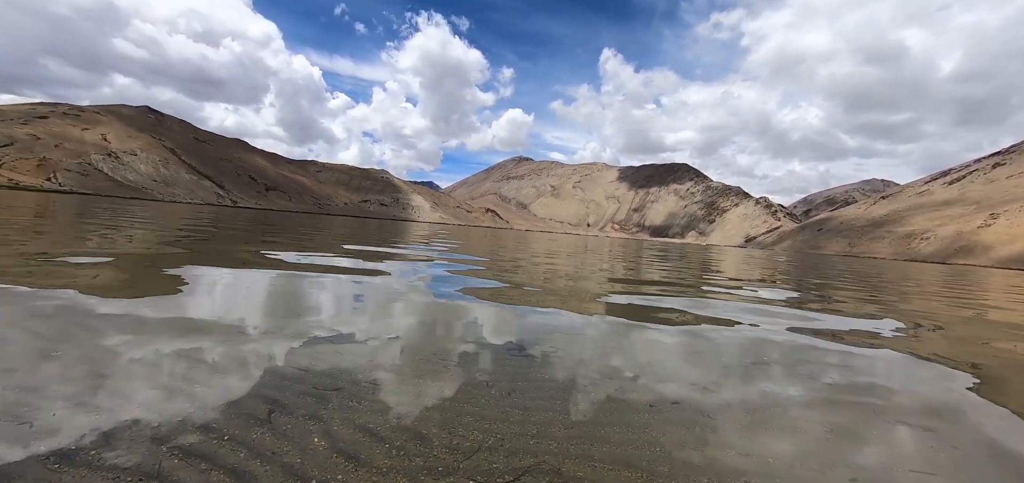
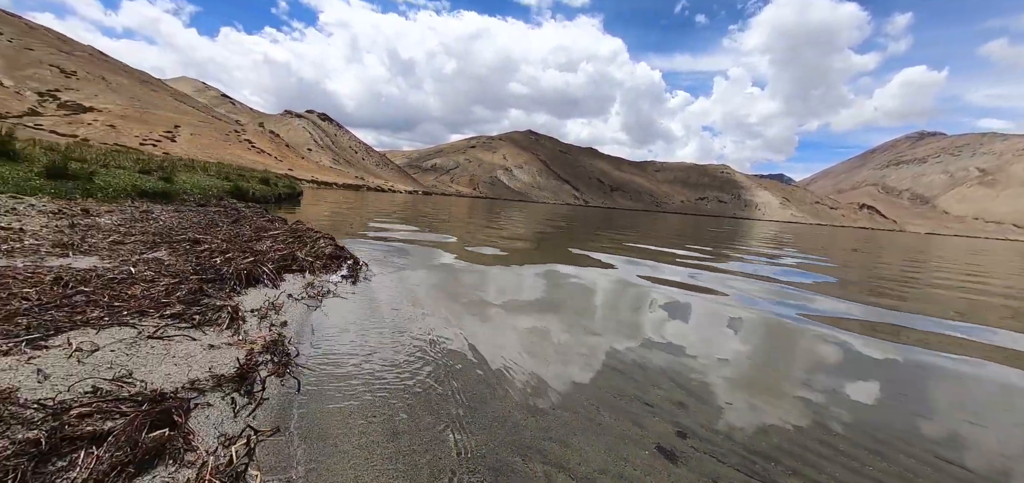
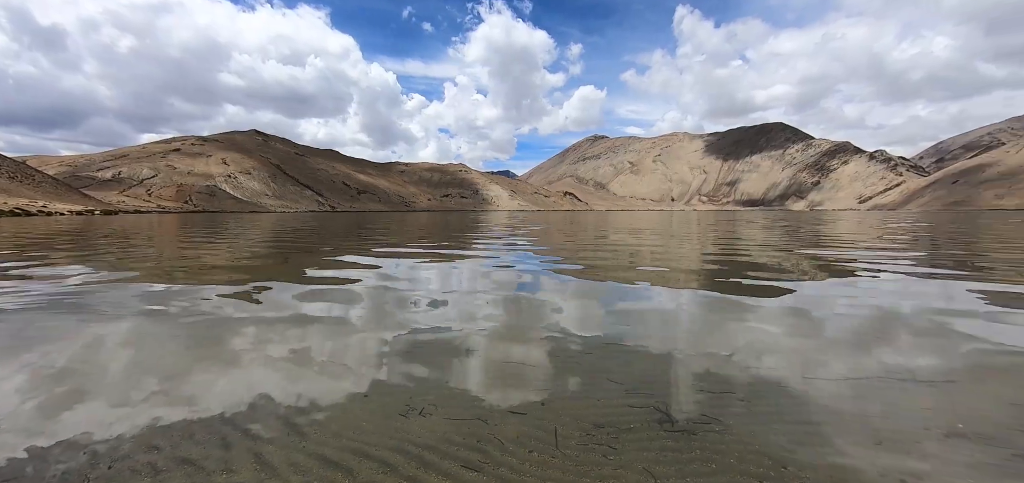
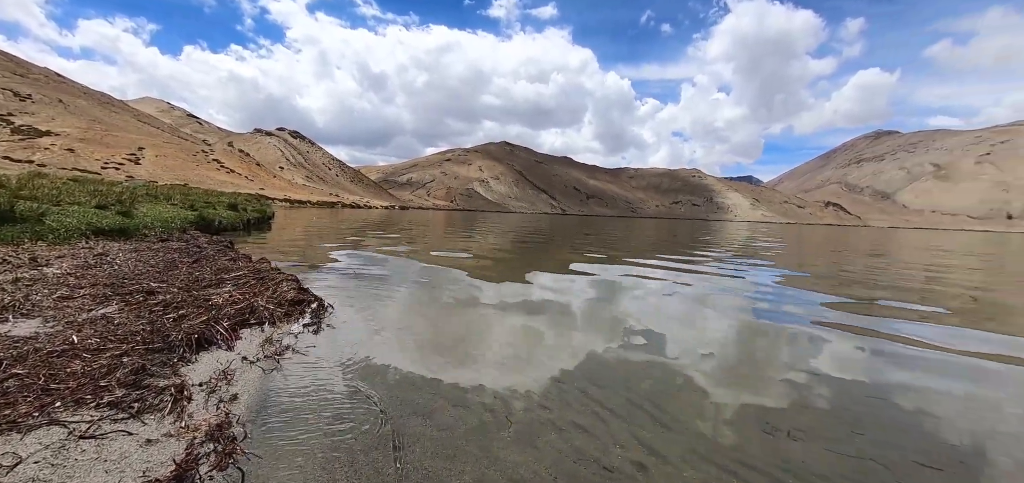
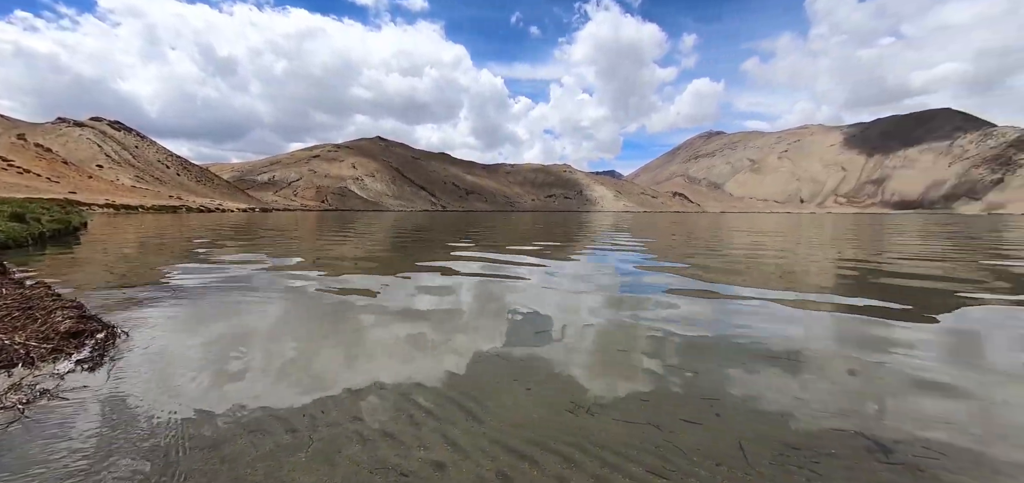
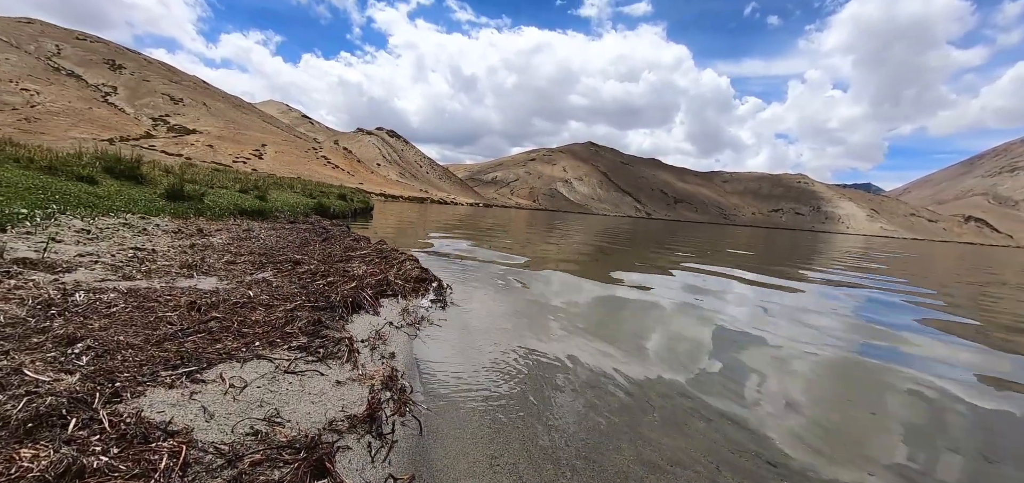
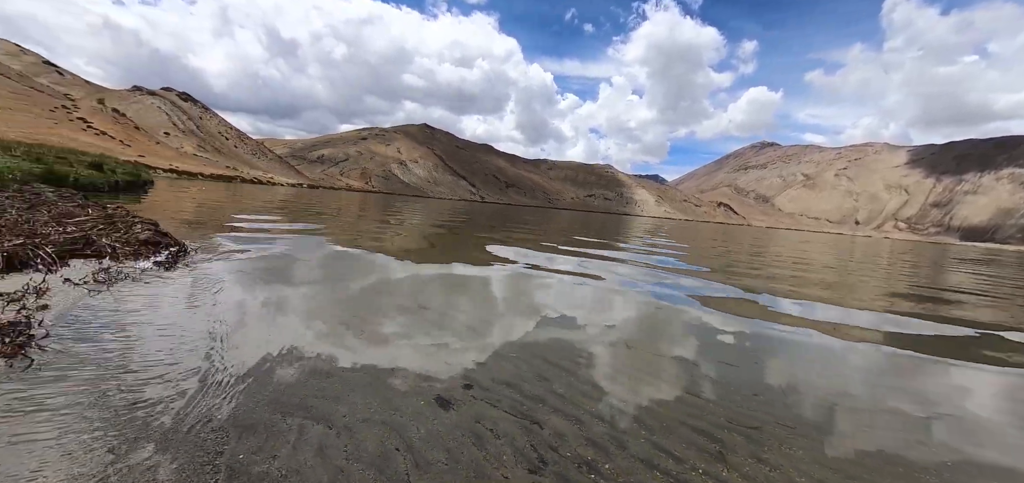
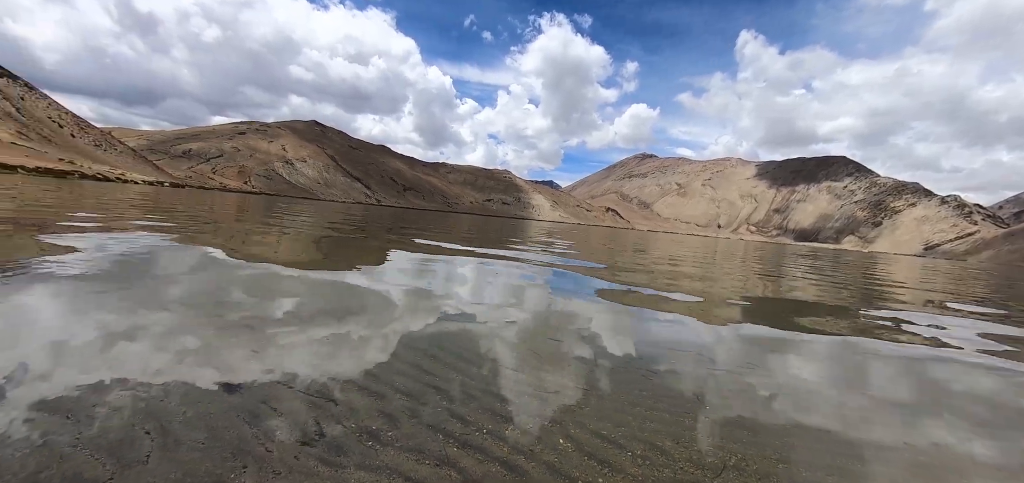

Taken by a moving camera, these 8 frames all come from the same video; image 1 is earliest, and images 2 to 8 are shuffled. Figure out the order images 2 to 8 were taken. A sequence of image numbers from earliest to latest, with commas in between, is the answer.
8, 7, 2, 6, 4, 5, 3
